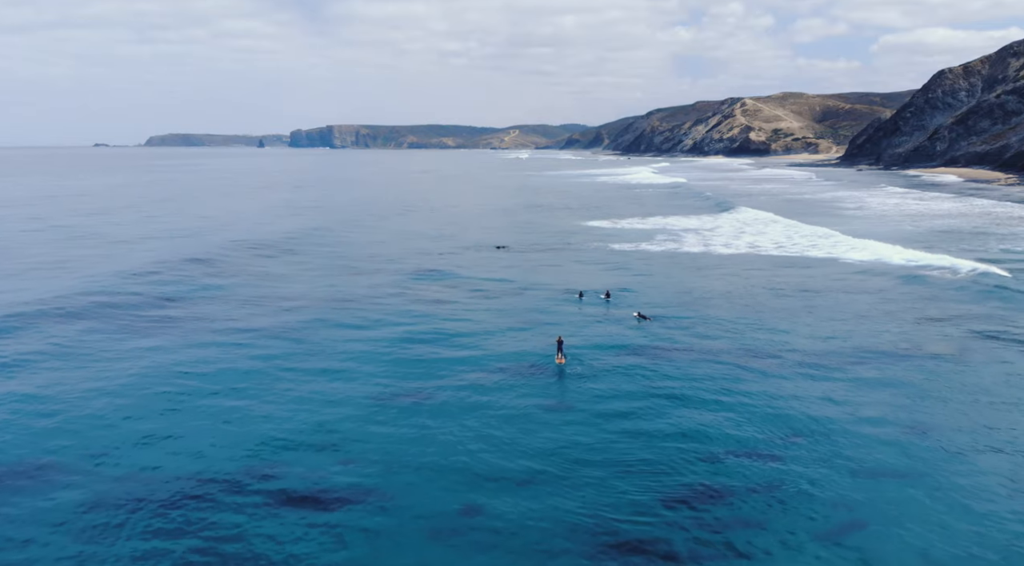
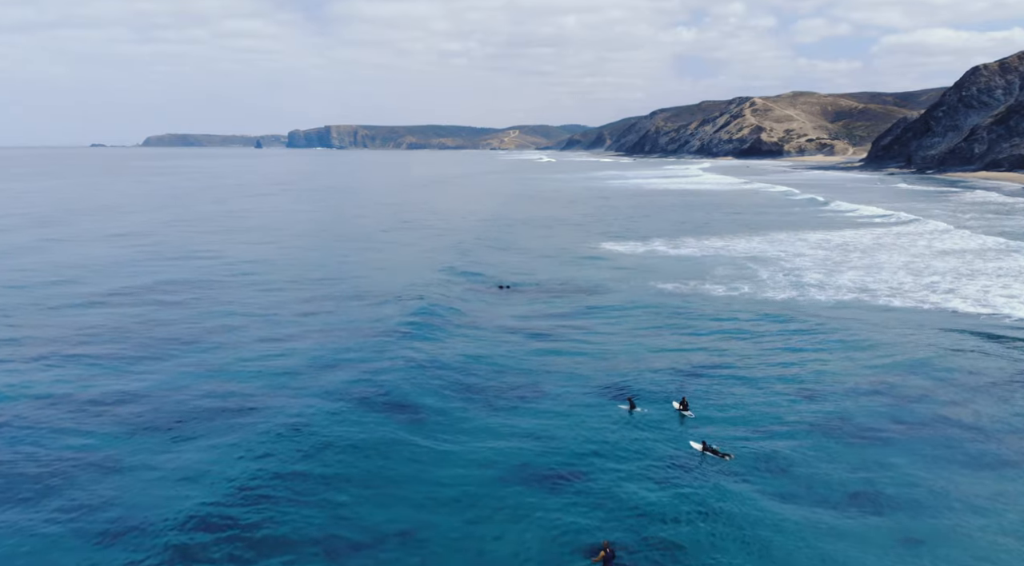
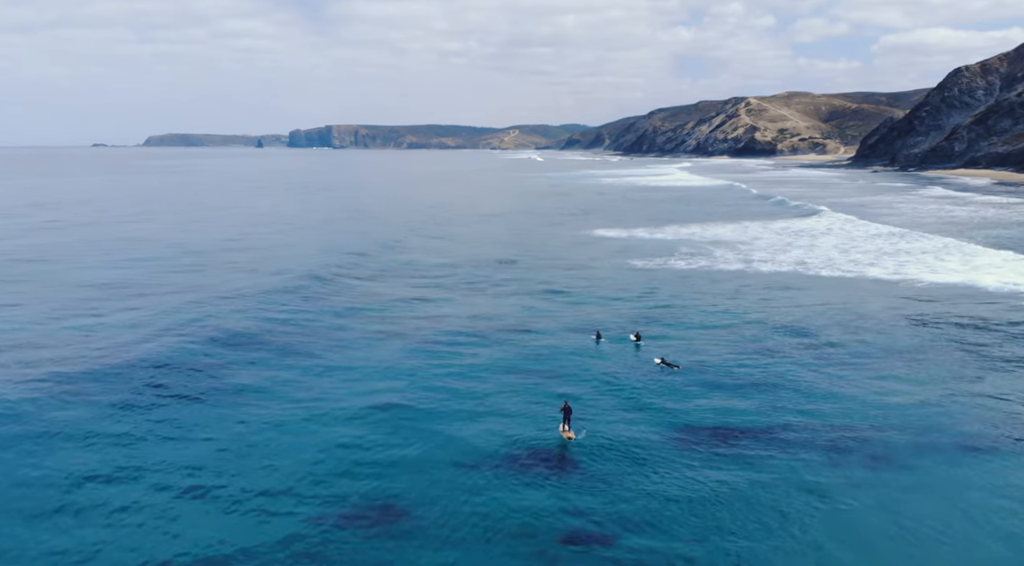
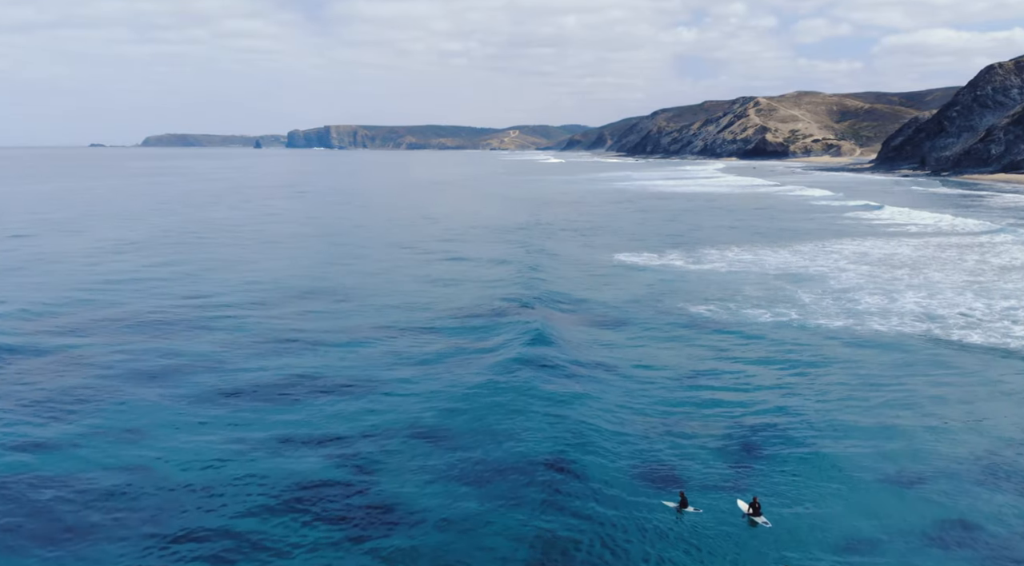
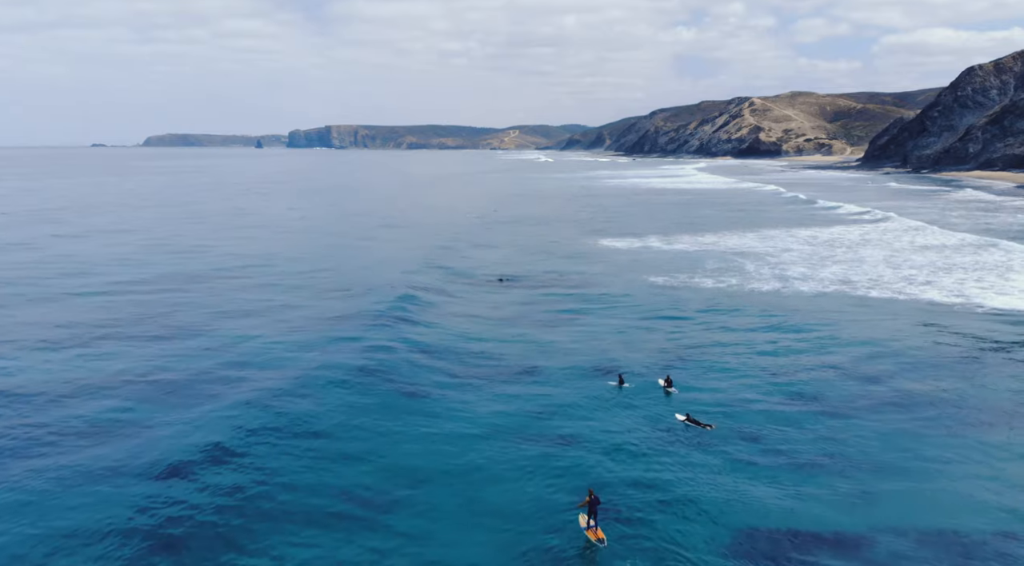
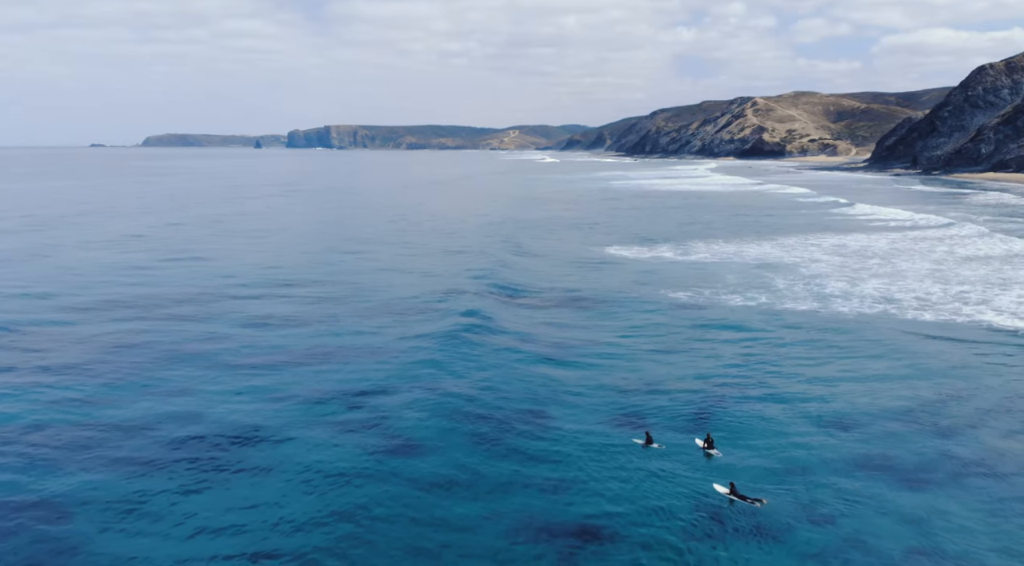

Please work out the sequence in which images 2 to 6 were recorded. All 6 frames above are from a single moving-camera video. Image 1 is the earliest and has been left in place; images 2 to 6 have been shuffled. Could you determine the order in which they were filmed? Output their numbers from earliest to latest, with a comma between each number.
3, 5, 2, 6, 4
